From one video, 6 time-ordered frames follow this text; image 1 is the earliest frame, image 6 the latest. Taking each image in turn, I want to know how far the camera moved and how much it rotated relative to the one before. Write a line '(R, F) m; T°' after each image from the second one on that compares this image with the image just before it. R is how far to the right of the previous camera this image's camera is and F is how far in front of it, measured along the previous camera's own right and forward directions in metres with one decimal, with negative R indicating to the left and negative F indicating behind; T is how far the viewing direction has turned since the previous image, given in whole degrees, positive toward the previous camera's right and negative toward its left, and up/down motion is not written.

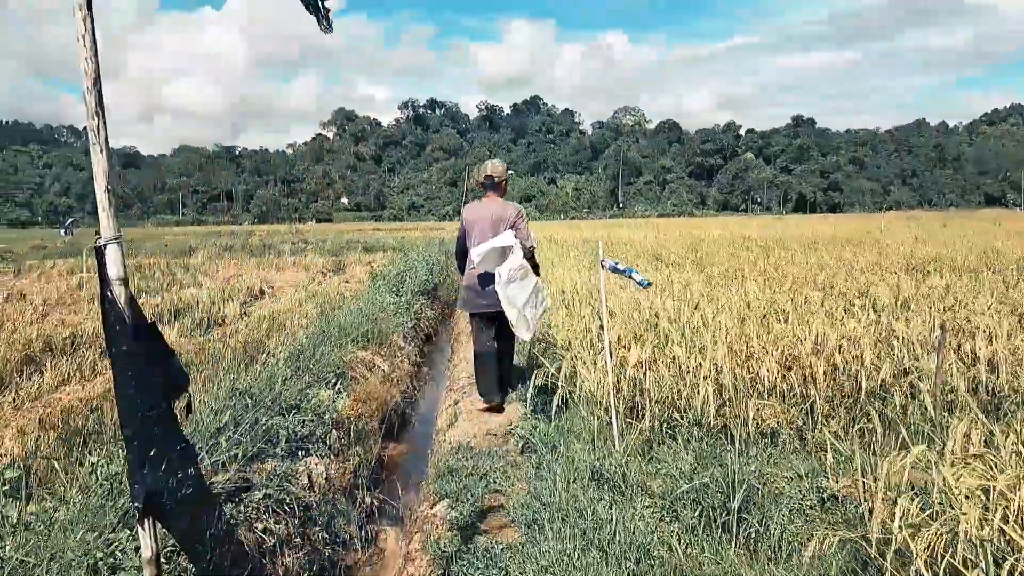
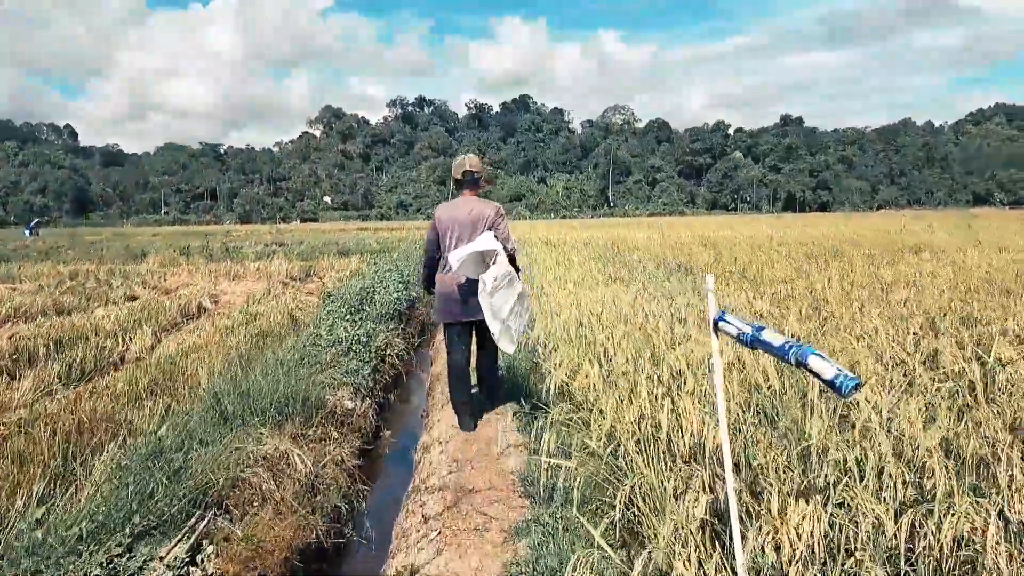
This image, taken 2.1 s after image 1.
(-0.1, +2.2) m; +1°
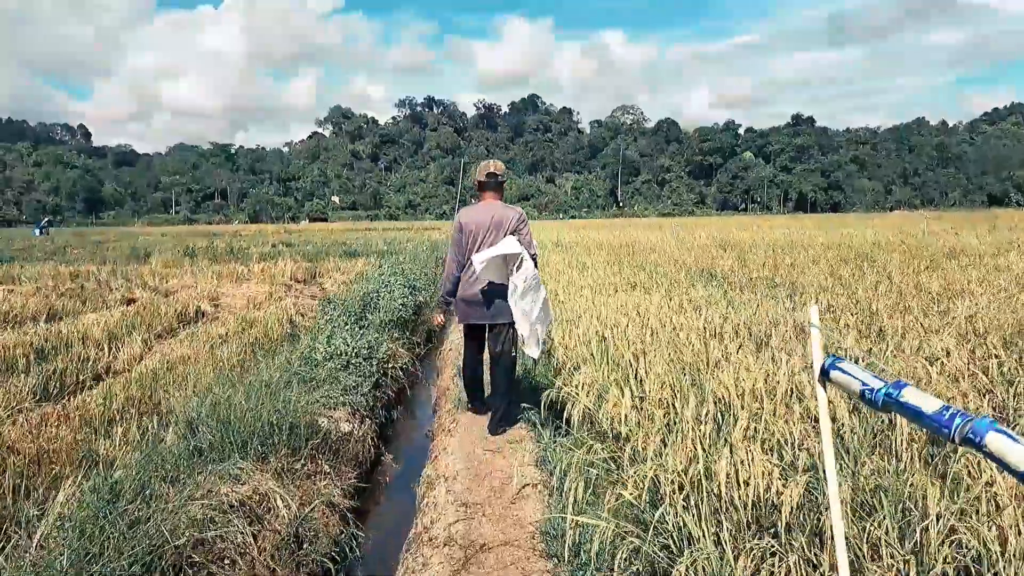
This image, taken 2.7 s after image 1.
(0.0, +0.5) m; -1°
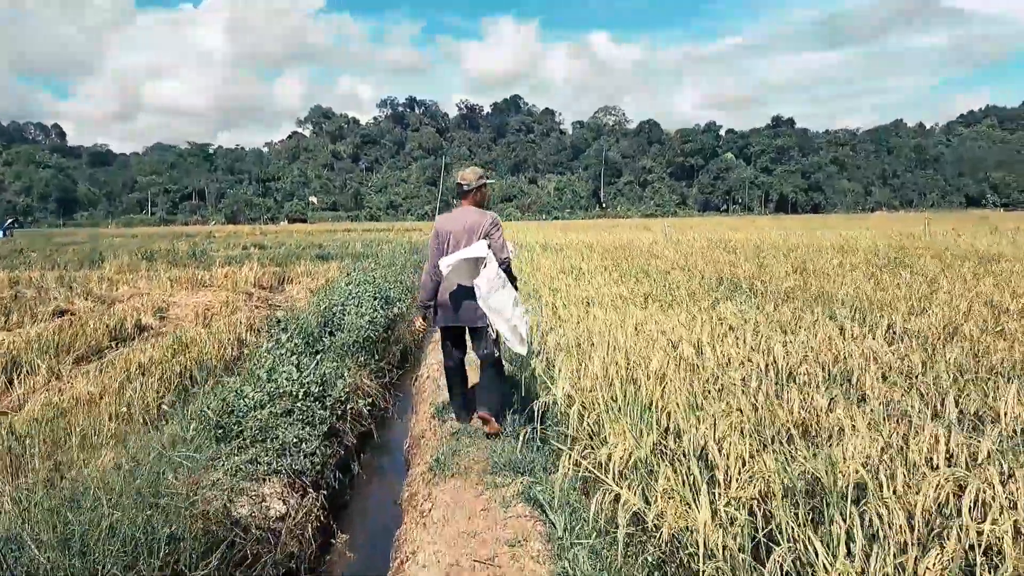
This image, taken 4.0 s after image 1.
(-0.1, +1.2) m; +2°
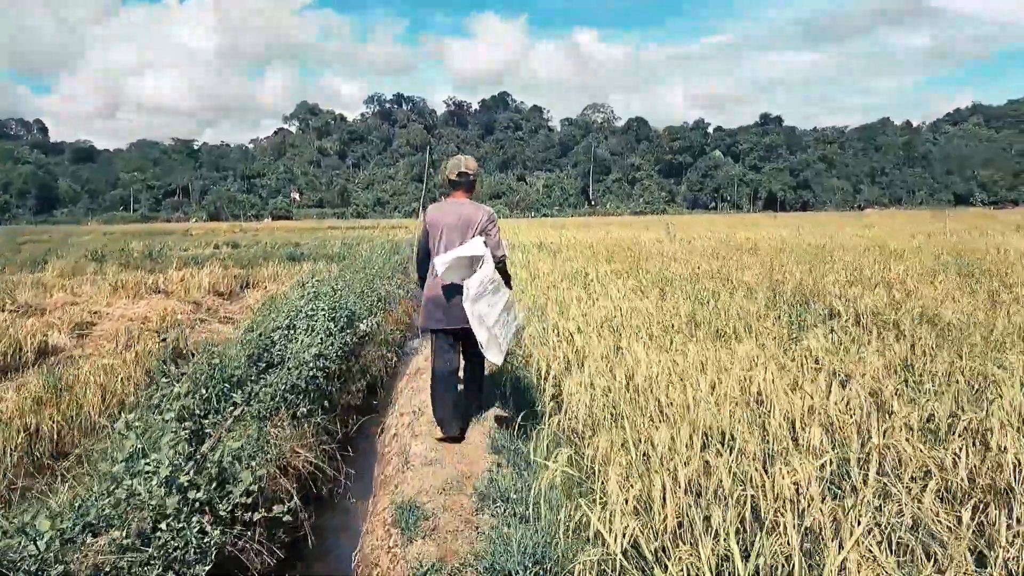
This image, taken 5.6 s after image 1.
(-0.1, +1.7) m; +1°
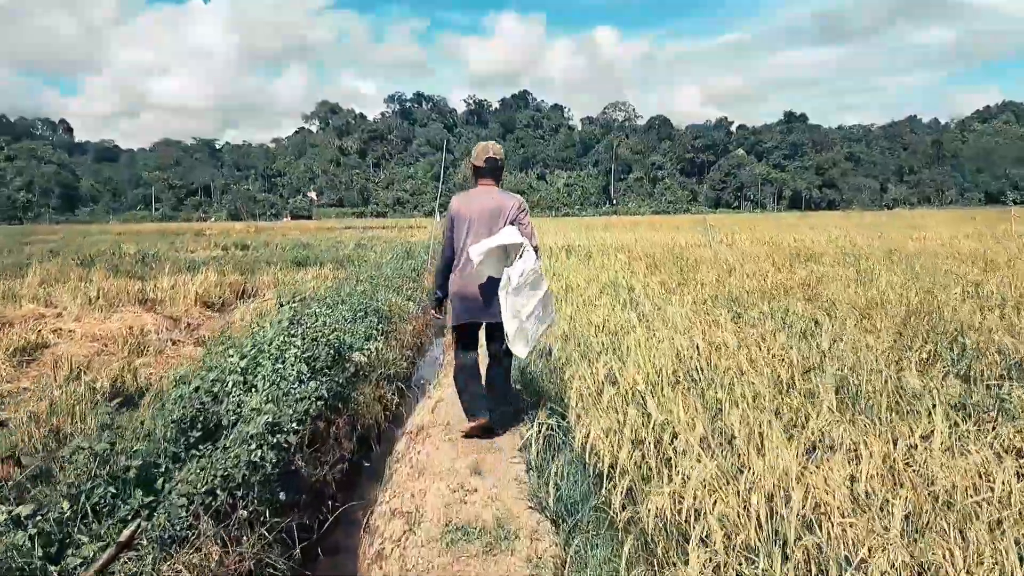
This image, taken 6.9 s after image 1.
(-0.1, +1.5) m; -2°
